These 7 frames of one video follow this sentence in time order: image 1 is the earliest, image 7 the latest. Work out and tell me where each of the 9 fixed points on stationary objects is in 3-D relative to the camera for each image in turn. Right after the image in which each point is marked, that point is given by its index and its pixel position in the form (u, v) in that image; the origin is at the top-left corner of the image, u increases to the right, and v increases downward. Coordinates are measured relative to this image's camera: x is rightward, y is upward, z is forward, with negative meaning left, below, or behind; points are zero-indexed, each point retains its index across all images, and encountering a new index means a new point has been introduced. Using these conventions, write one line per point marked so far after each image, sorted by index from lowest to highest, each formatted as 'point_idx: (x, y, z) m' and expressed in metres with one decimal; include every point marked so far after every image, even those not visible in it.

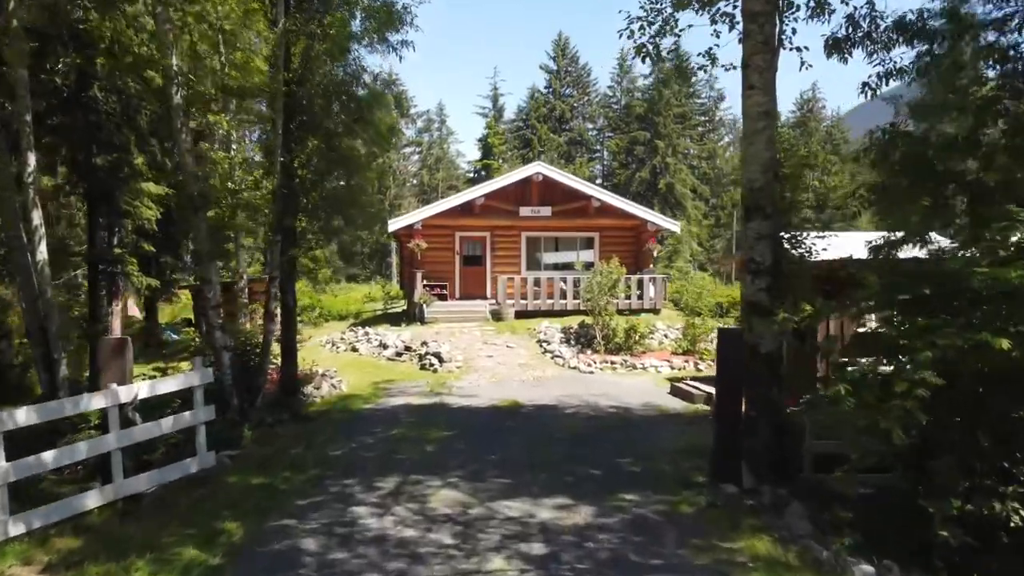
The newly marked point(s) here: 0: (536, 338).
0: (+0.6, -1.2, +17.5) m
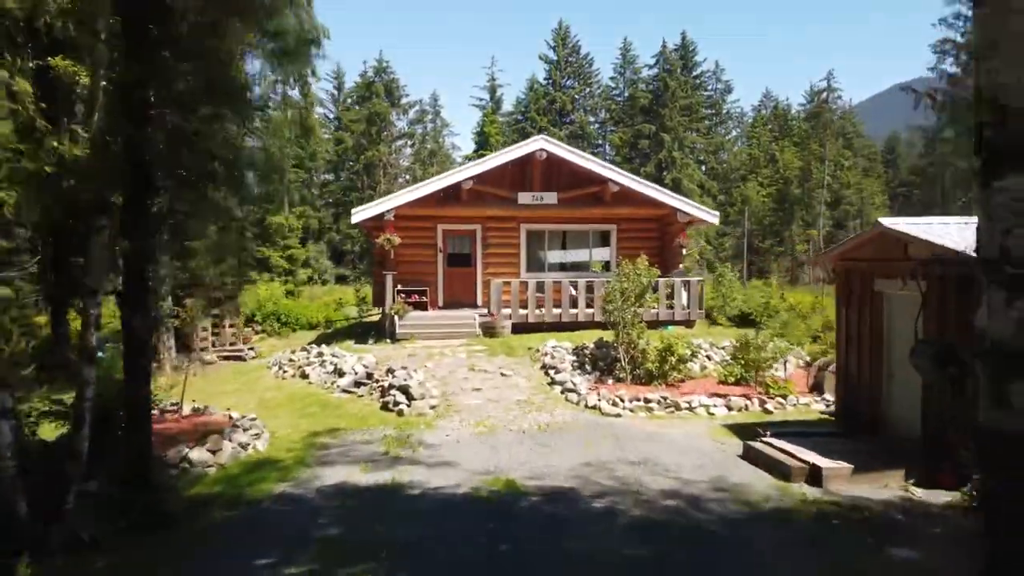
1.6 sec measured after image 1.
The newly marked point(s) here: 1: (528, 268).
0: (+0.5, -1.4, +13.3) m
1: (+0.4, +0.5, +17.8) m
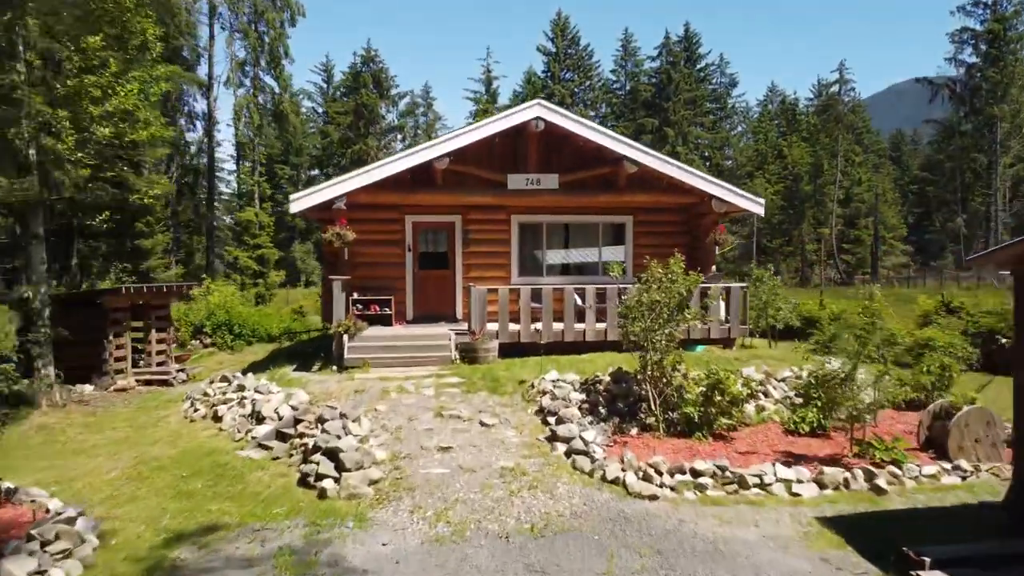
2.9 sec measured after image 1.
0: (+0.3, -1.5, +9.5) m
1: (+0.2, +0.3, +14.0) m
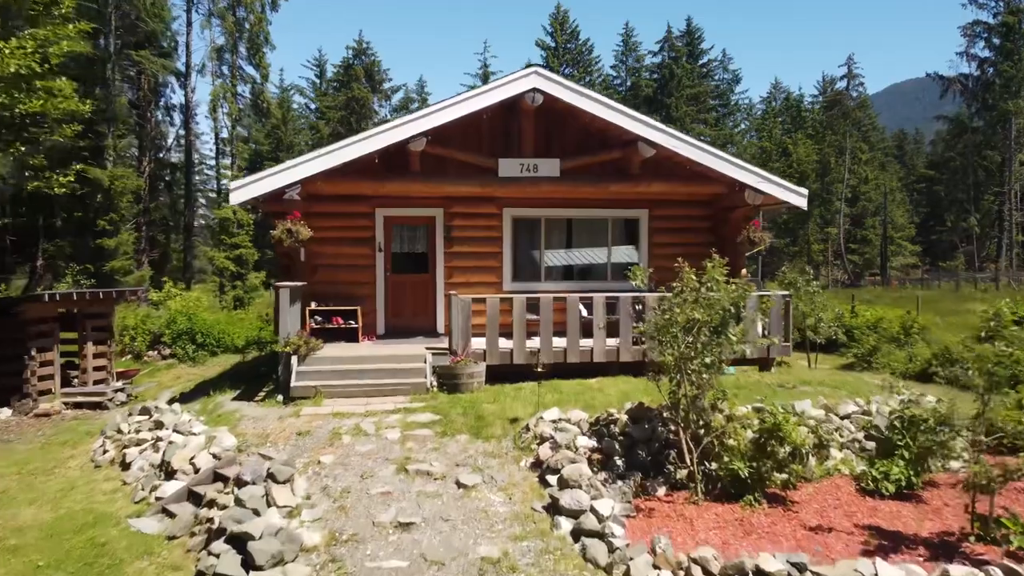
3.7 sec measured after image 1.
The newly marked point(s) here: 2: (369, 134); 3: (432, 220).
0: (+0.2, -1.7, +7.2) m
1: (0.0, +0.2, +11.7) m
2: (-2.0, +2.2, +10.3) m
3: (-1.3, +1.1, +11.5) m
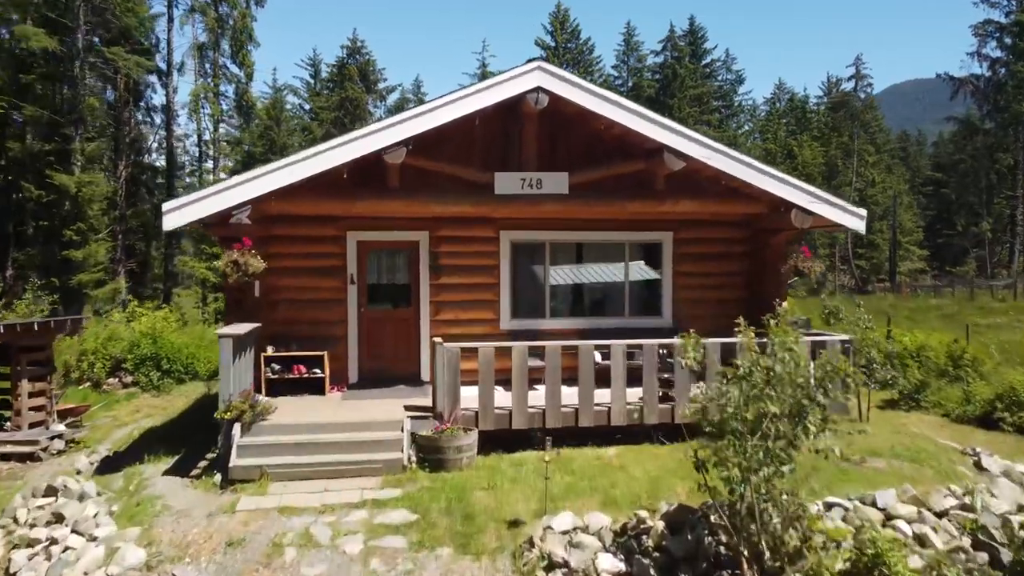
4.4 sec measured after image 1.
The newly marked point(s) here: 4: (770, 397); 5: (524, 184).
0: (+0.2, -2.2, +5.3) m
1: (0.0, -0.3, +9.8) m
2: (-2.0, +1.7, +8.4) m
3: (-1.3, +0.6, +9.6) m
4: (+1.7, -0.7, +5.1) m
5: (+0.2, +1.3, +9.3) m
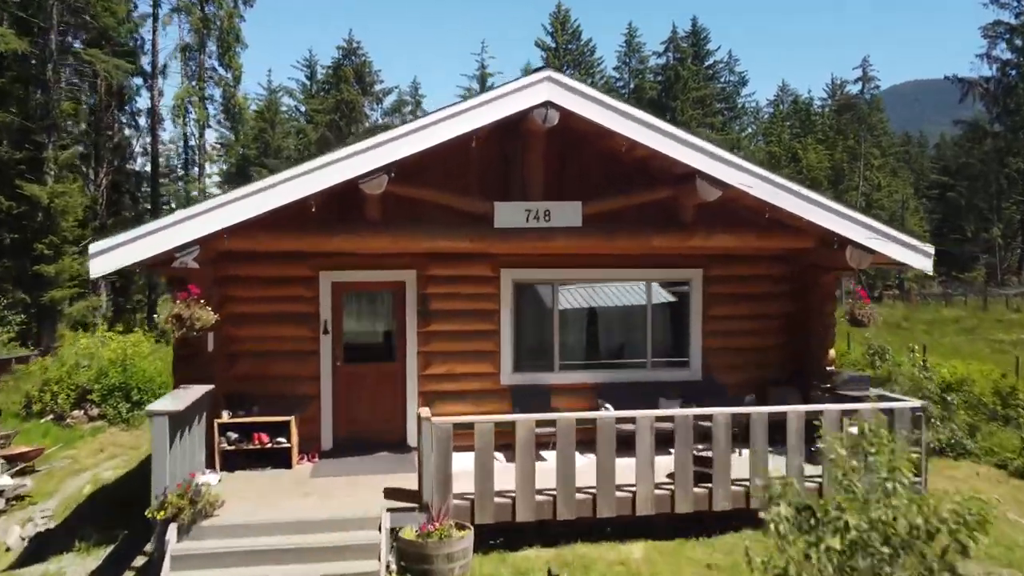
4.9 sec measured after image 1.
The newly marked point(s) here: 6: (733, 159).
0: (+0.2, -2.7, +3.9) m
1: (+0.1, -0.9, +8.4) m
2: (-2.0, +1.1, +6.9) m
3: (-1.3, 0.0, +8.2) m
4: (+1.8, -1.2, +3.6) m
5: (+0.2, +0.8, +7.8) m
6: (+2.3, +1.3, +7.5) m
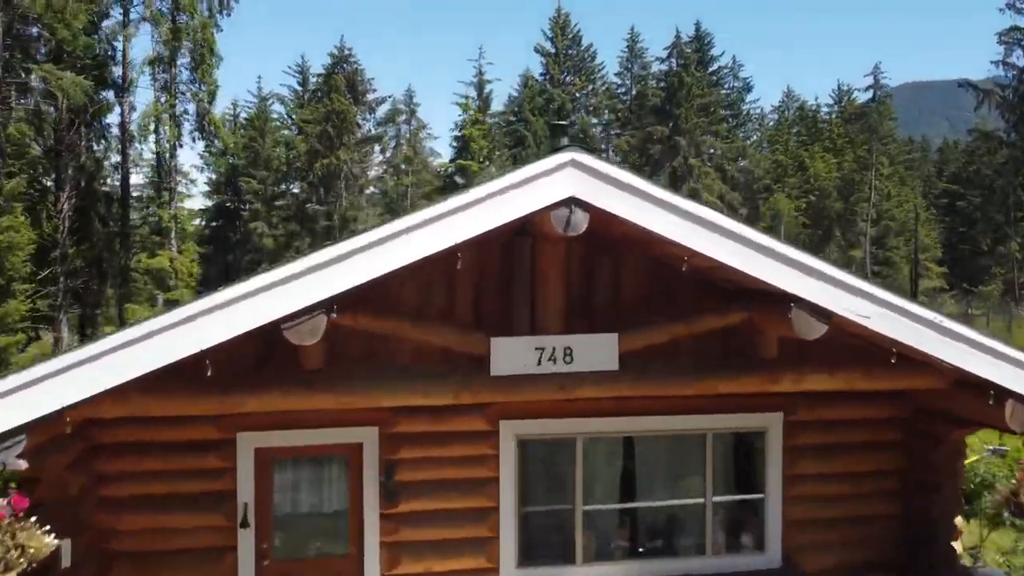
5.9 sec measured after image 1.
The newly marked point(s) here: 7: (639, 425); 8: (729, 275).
0: (+0.3, -4.0, +1.4) m
1: (+0.1, -2.1, +5.9) m
2: (-1.9, -0.2, +4.4) m
3: (-1.2, -1.3, +5.7) m
4: (+1.8, -2.5, +1.1) m
5: (+0.2, -0.5, +5.3) m
6: (+2.3, +0.1, +5.1) m
7: (+1.0, -1.1, +5.9) m
8: (+1.6, +0.1, +5.4) m
